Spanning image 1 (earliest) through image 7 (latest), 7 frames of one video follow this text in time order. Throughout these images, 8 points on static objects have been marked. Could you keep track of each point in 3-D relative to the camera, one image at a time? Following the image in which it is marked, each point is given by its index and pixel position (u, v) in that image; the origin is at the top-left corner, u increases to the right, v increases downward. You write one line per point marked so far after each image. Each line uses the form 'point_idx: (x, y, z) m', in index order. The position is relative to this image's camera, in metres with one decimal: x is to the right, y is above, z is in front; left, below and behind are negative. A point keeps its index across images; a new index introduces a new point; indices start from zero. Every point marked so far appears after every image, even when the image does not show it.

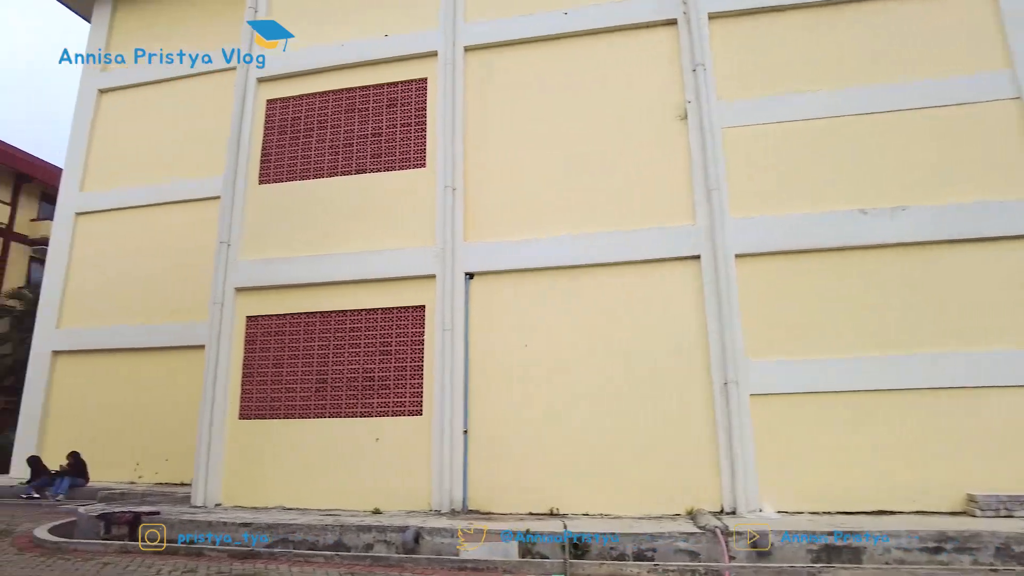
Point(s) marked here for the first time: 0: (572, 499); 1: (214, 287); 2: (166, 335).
0: (+0.7, -2.3, +7.4) m
1: (-4.0, 0.0, +9.1) m
2: (-6.8, -0.9, +13.2) m
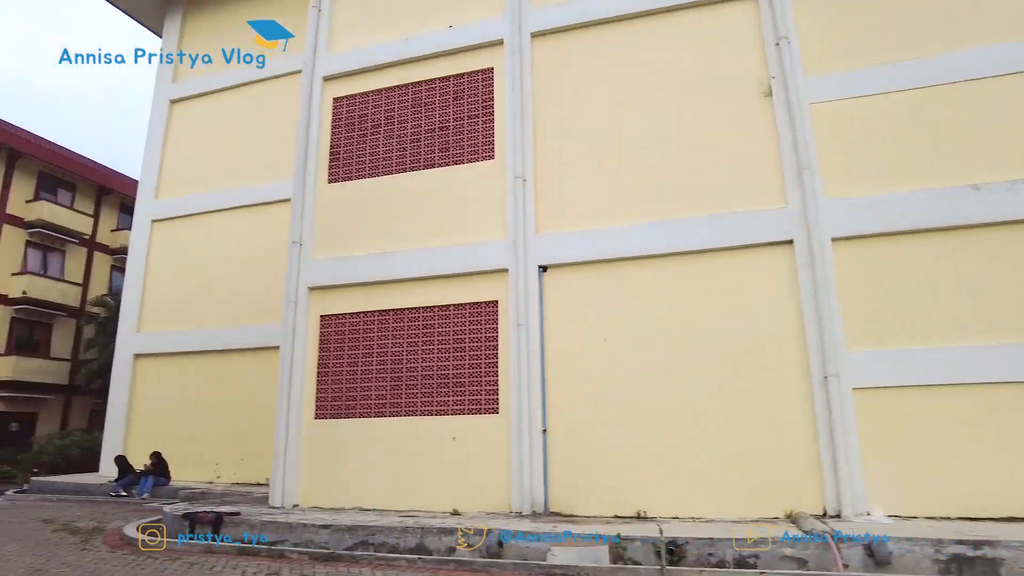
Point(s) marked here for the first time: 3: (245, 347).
0: (+1.5, -2.2, +7.0) m
1: (-3.0, 0.0, +9.1) m
2: (-5.4, -1.0, +13.4) m
3: (-5.2, -1.2, +13.4) m
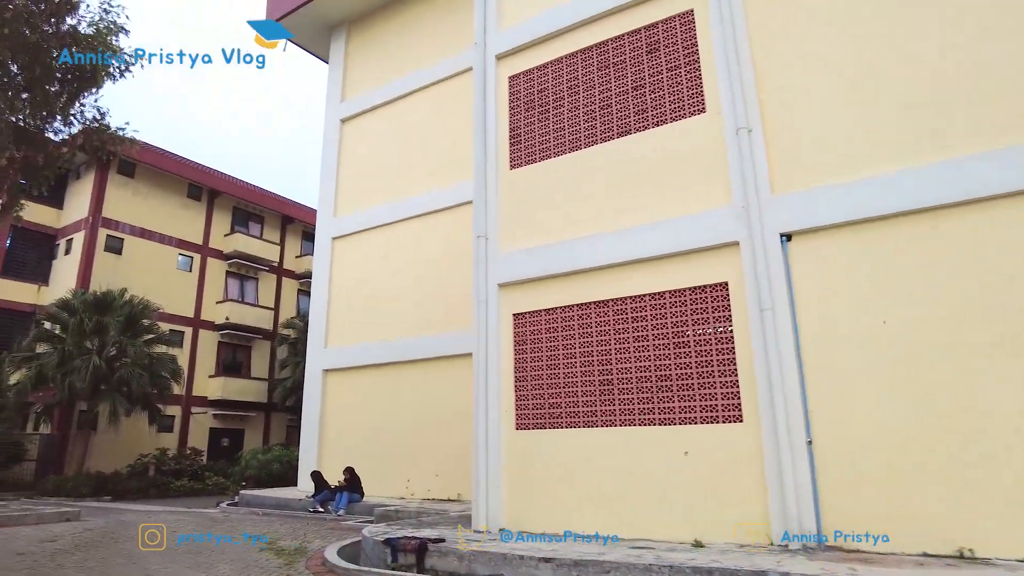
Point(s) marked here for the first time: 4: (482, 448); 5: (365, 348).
0: (+3.7, -1.9, +5.1) m
1: (-0.4, 0.0, +8.2) m
2: (-1.7, -1.1, +12.9) m
3: (-1.5, -1.3, +12.9) m
4: (-0.3, -1.8, +7.6) m
5: (-3.0, -1.2, +13.9) m
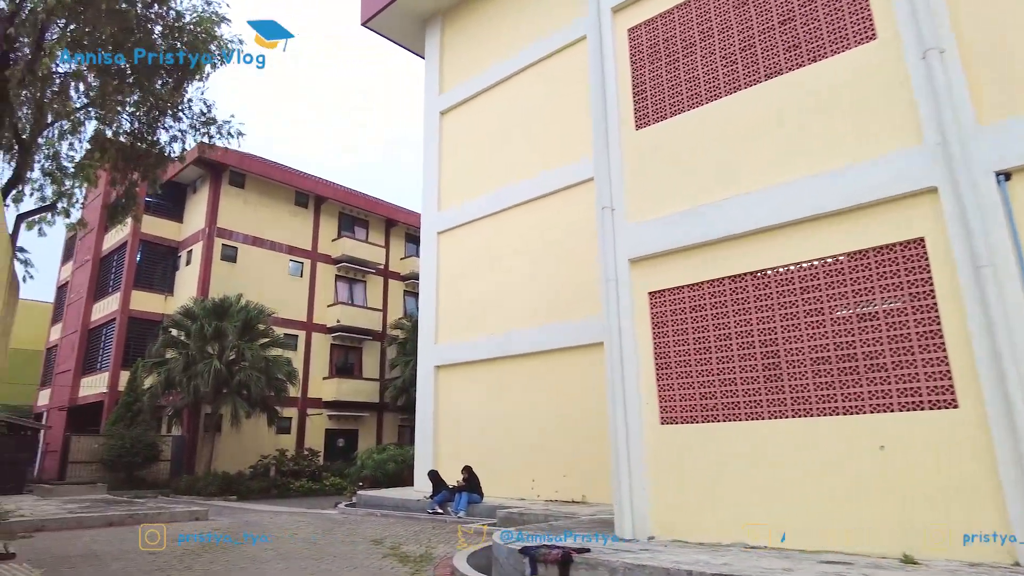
0: (+4.7, -1.5, +3.7) m
1: (+1.0, +0.3, +7.3) m
2: (+0.5, -0.9, +12.2) m
3: (+0.6, -1.1, +12.1) m
4: (+1.1, -1.6, +6.7) m
5: (-0.7, -1.1, +13.3) m
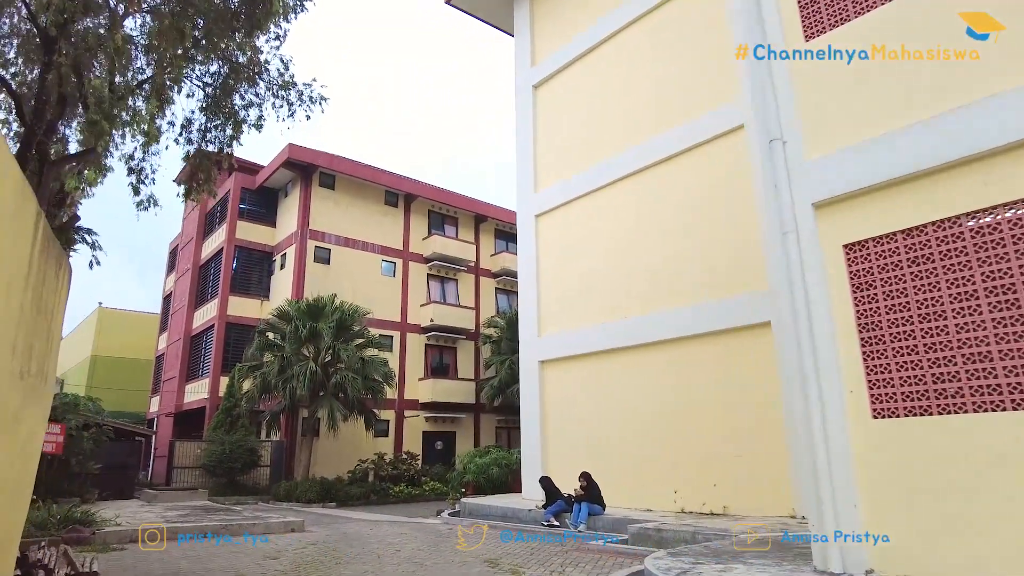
0: (+5.5, -1.0, +1.6) m
1: (+2.2, +0.7, +5.7) m
2: (+2.4, -0.6, +10.6) m
3: (+2.5, -0.7, +10.5) m
4: (+2.3, -1.2, +5.1) m
5: (+1.3, -0.8, +11.9) m
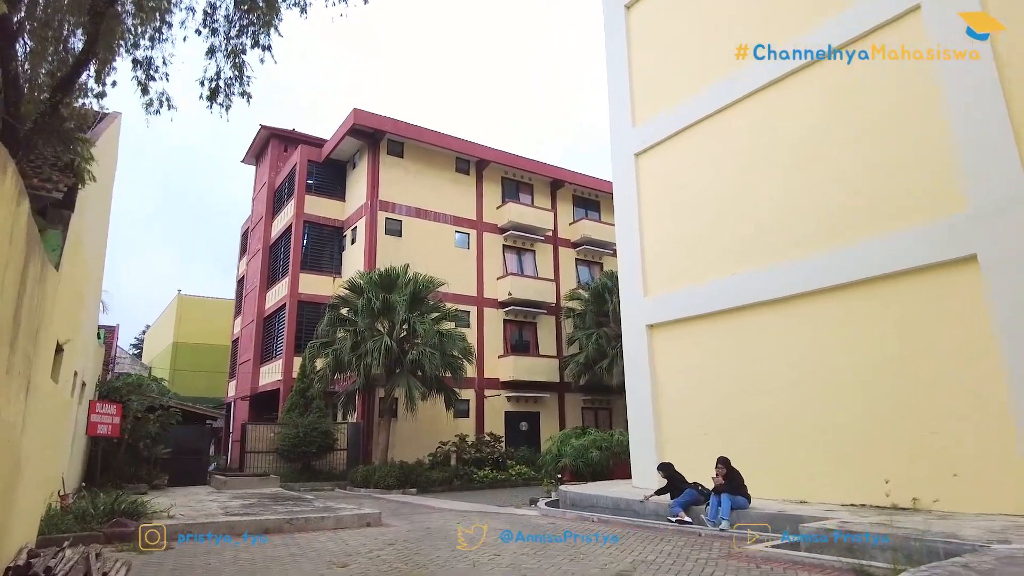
0: (+6.0, -0.3, -0.9) m
1: (+3.1, +1.4, +3.4) m
2: (+3.8, +0.2, +8.3) m
3: (+3.9, +0.1, +8.2) m
4: (+3.1, -0.5, +2.8) m
5: (+2.9, 0.0, +9.7) m
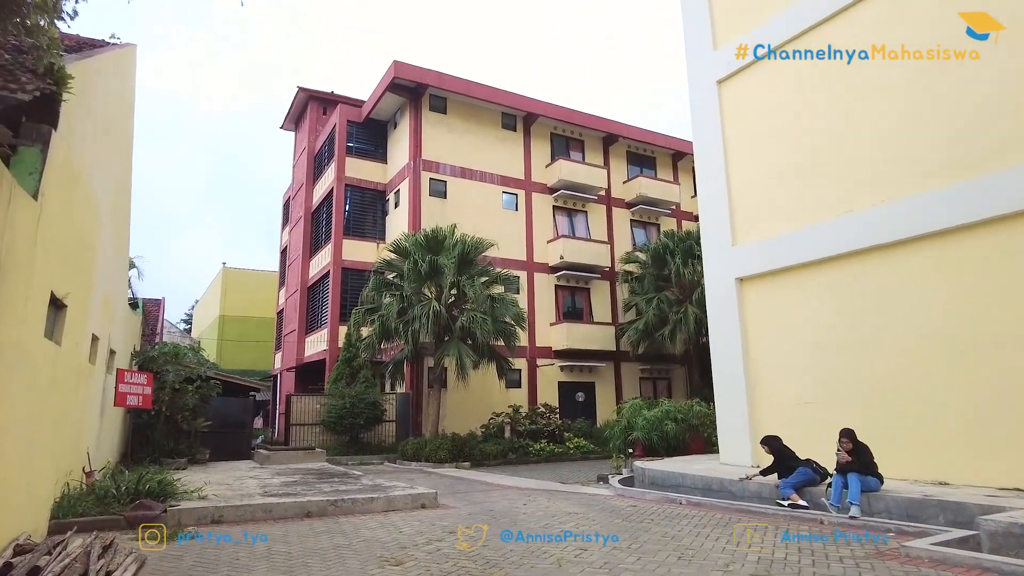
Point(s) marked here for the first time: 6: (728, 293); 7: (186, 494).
0: (+6.2, 0.0, -2.6) m
1: (+3.5, +1.8, +1.9) m
2: (+4.5, +0.9, +6.7) m
3: (+4.6, +0.7, +6.6) m
4: (+3.6, -0.1, +1.3) m
5: (+3.7, +0.7, +8.2) m
6: (+3.0, -0.1, +9.3) m
7: (-3.8, -2.4, +7.8) m
